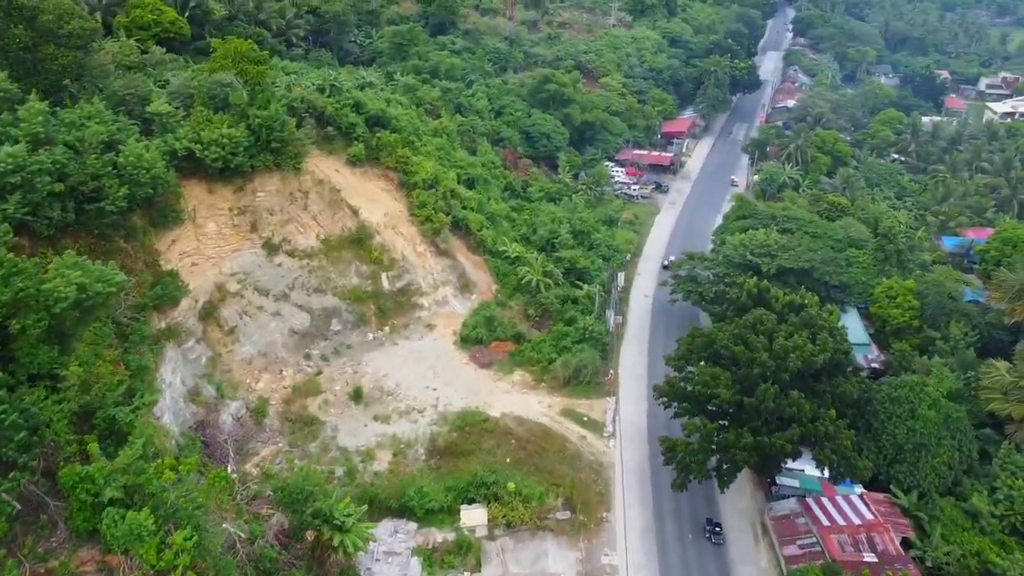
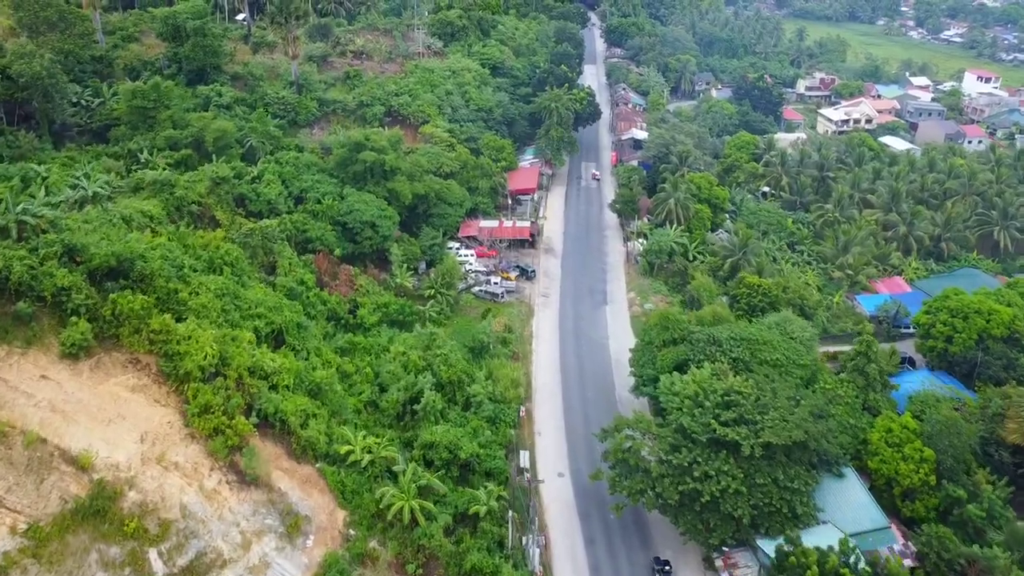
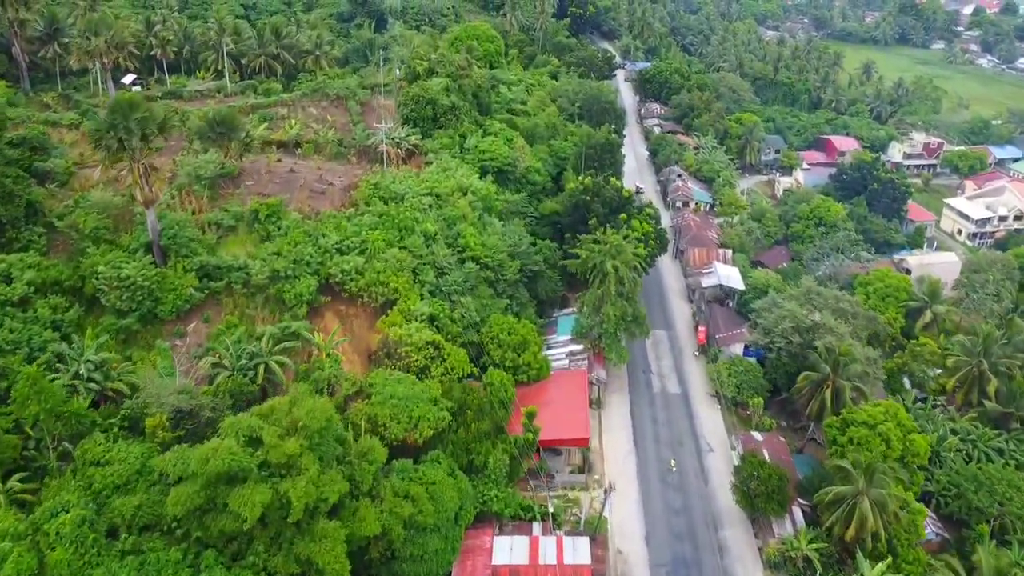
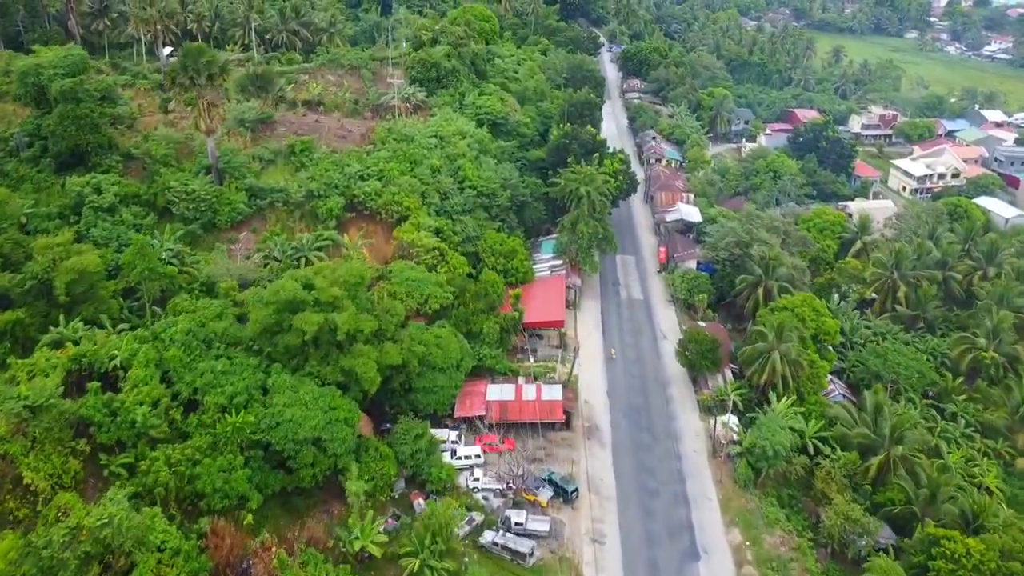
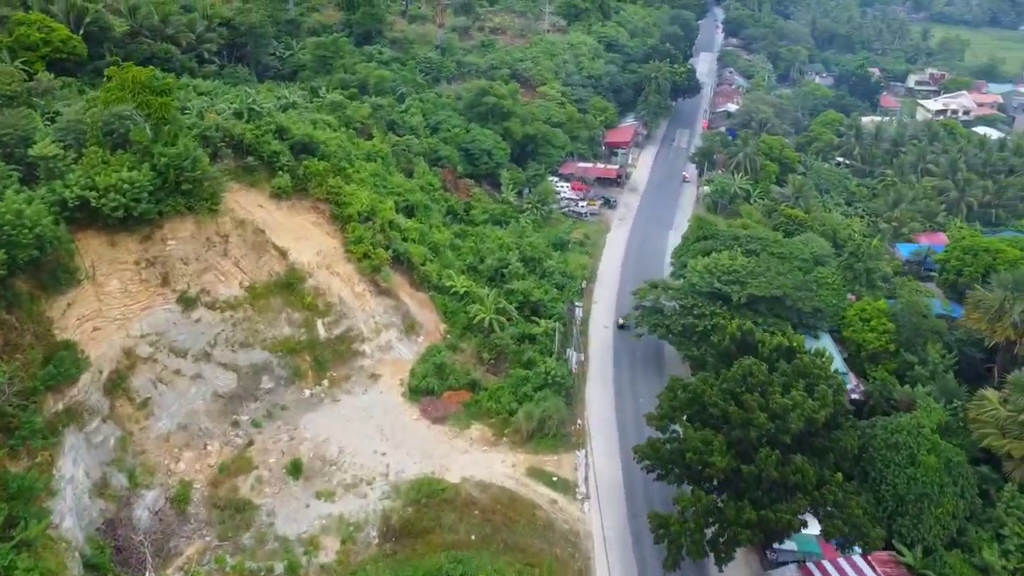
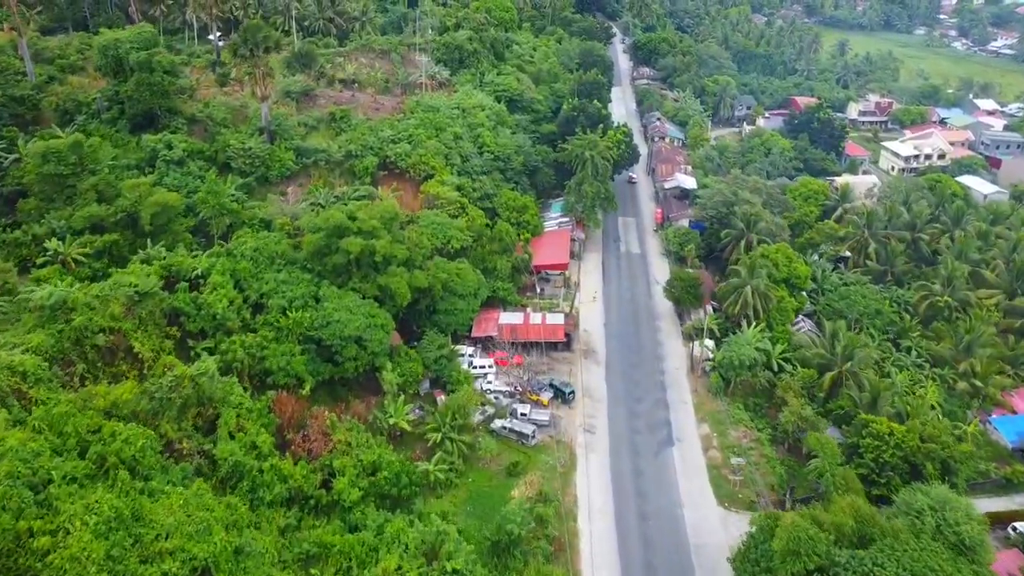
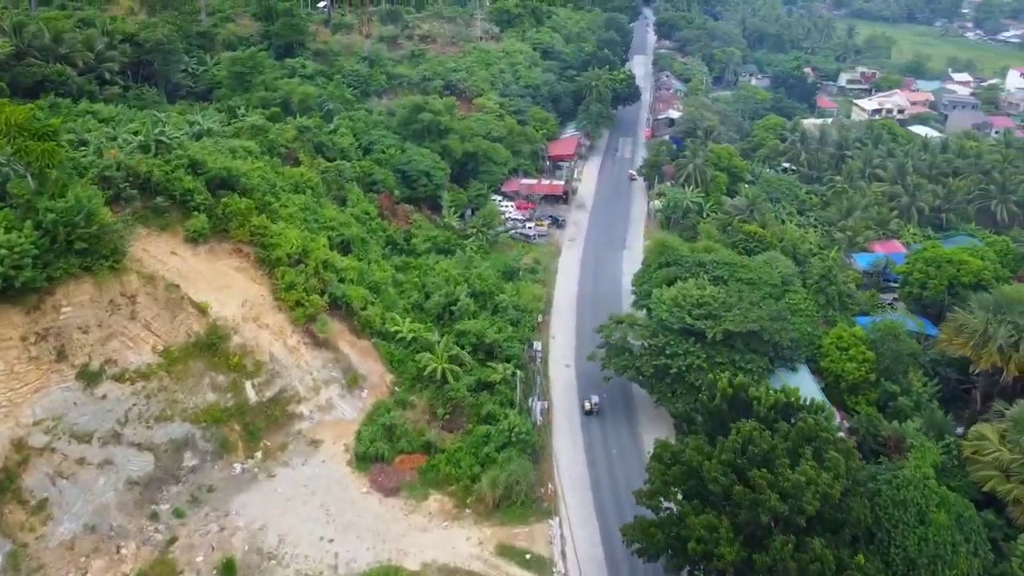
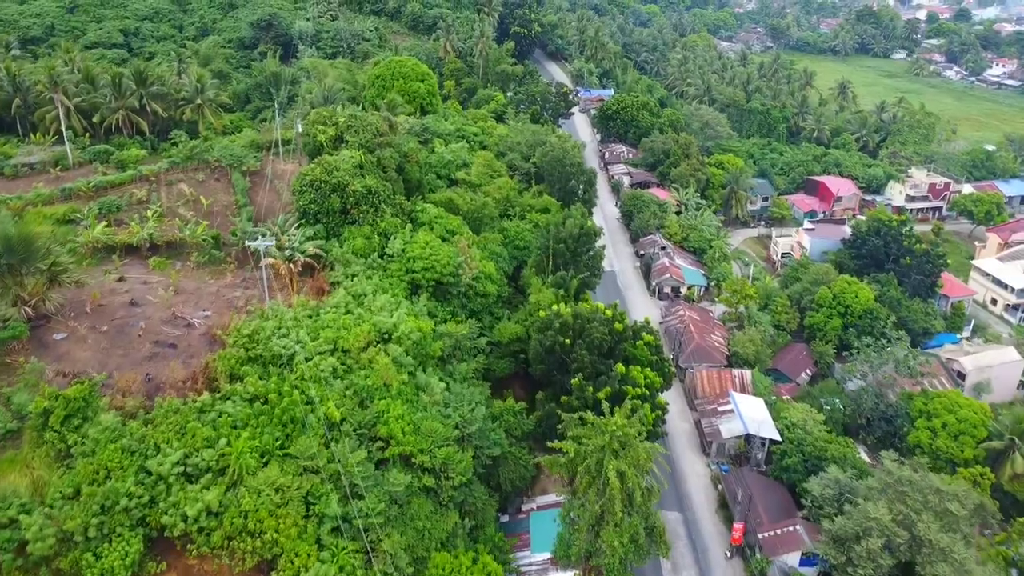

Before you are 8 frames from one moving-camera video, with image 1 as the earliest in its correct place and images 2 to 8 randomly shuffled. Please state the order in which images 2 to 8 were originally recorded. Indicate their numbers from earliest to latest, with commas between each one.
5, 7, 2, 6, 4, 3, 8
